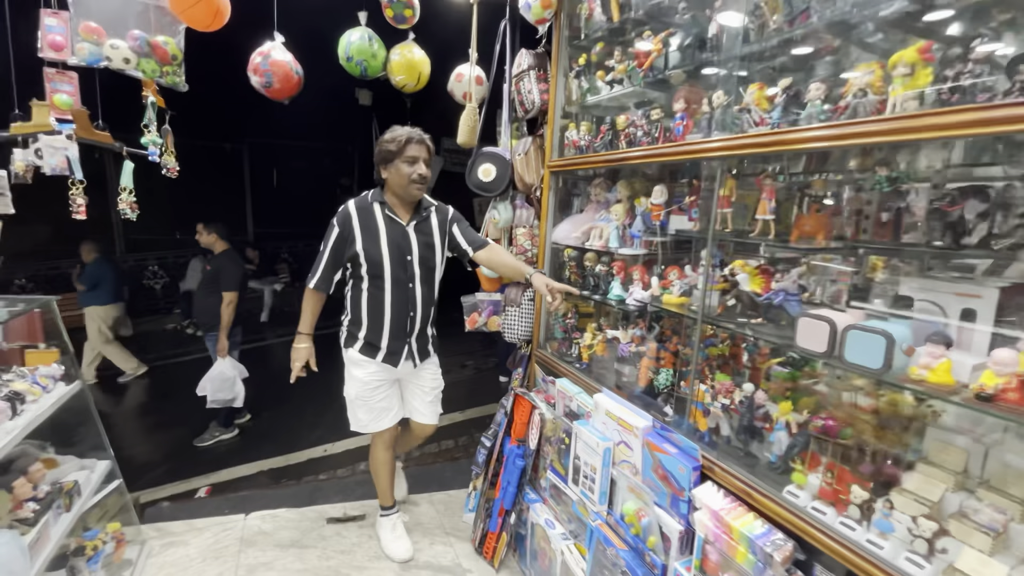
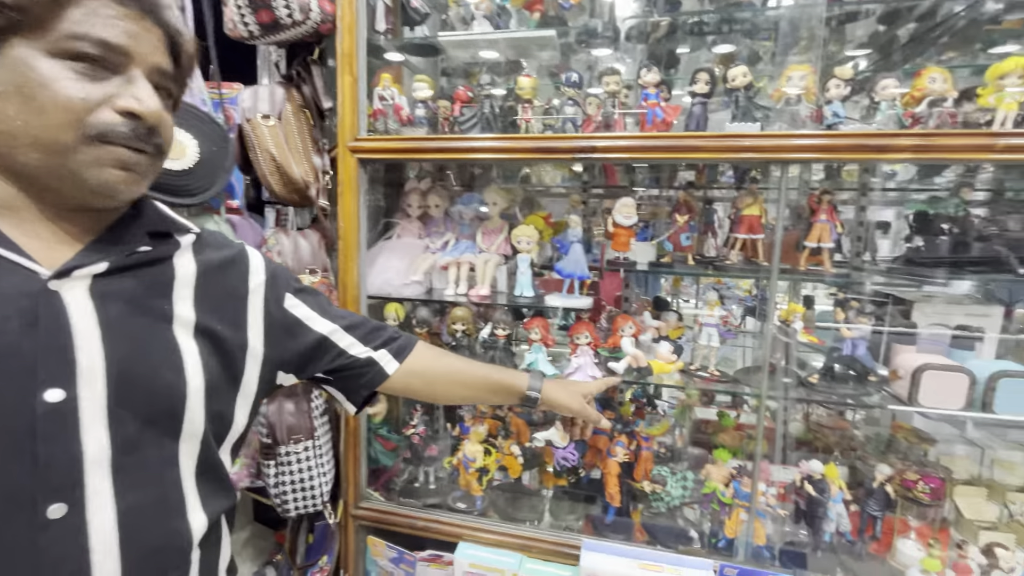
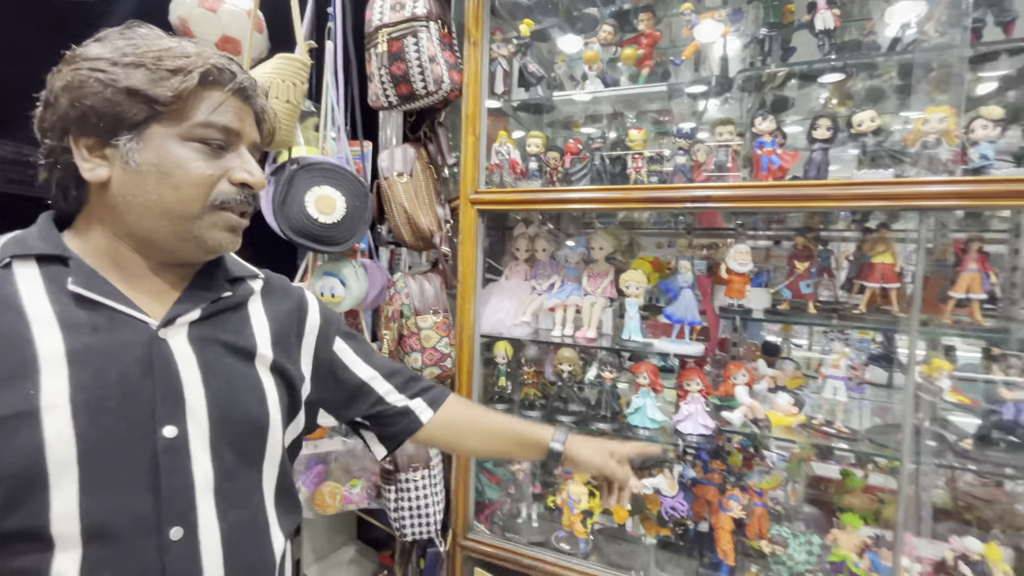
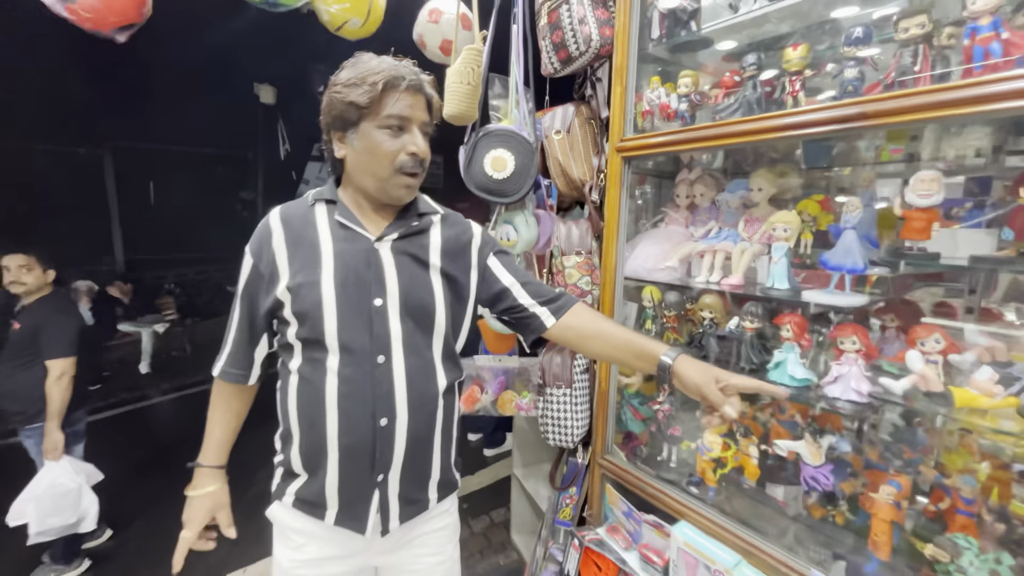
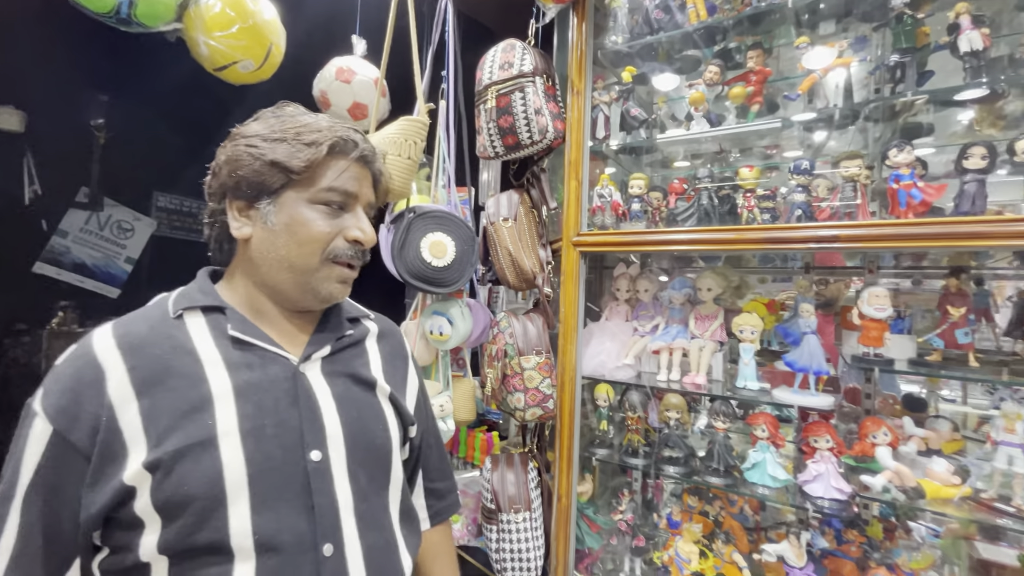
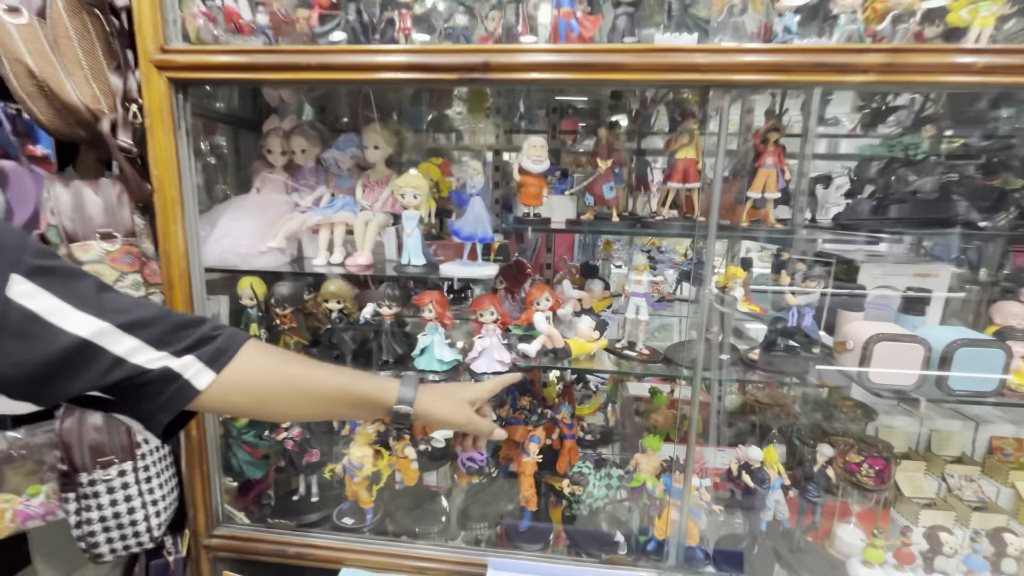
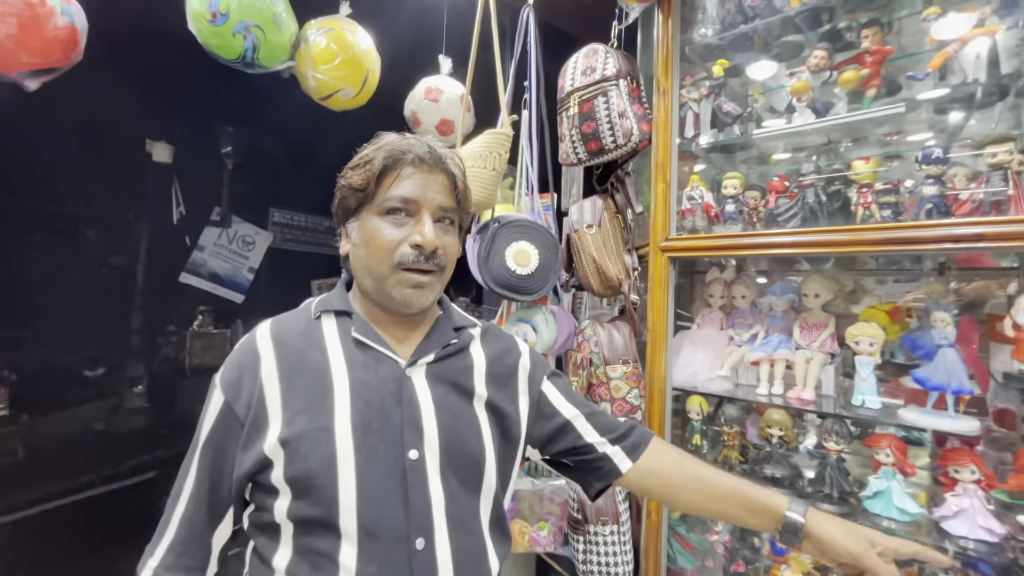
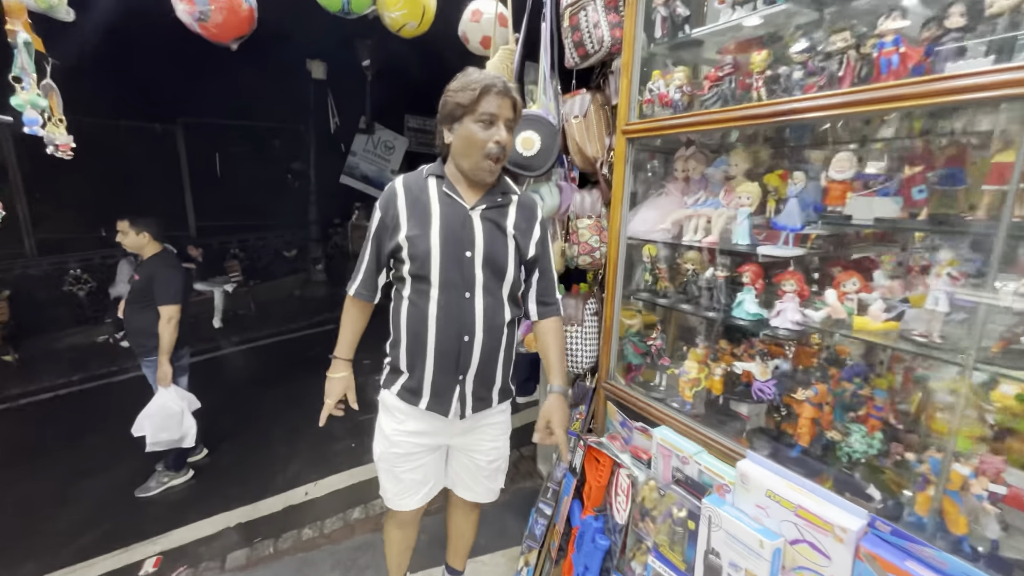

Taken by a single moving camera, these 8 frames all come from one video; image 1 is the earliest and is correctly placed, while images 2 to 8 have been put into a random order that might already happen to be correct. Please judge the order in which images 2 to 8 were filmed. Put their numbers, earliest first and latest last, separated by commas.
8, 4, 7, 5, 3, 2, 6
